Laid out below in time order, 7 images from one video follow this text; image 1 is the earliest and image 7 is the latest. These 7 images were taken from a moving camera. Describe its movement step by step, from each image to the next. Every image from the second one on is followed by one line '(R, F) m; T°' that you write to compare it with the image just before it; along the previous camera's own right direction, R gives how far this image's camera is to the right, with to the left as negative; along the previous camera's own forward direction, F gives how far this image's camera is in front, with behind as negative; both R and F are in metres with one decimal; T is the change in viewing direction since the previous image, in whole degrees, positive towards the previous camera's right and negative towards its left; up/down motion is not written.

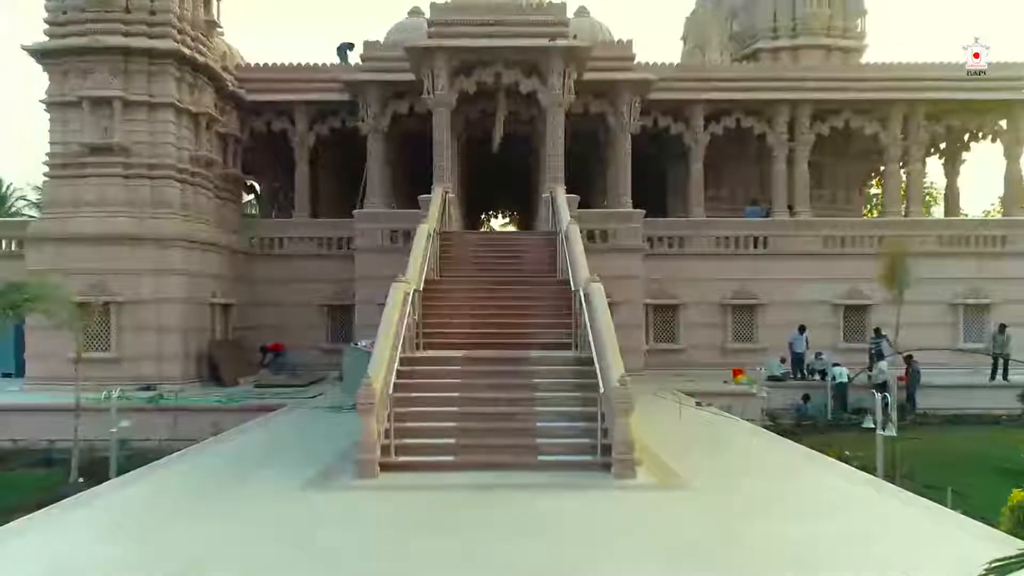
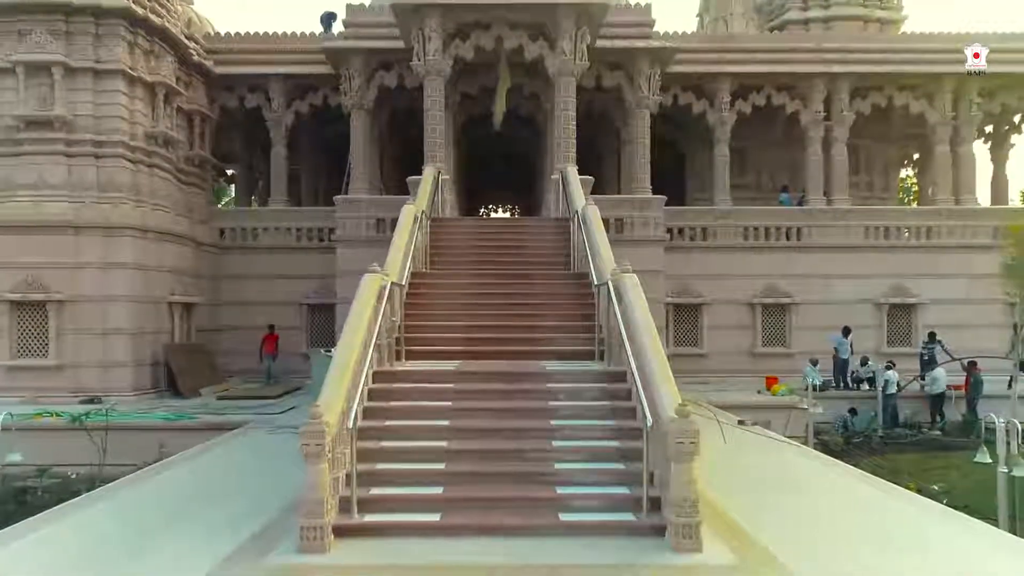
(0.0, +2.3) m; 0°
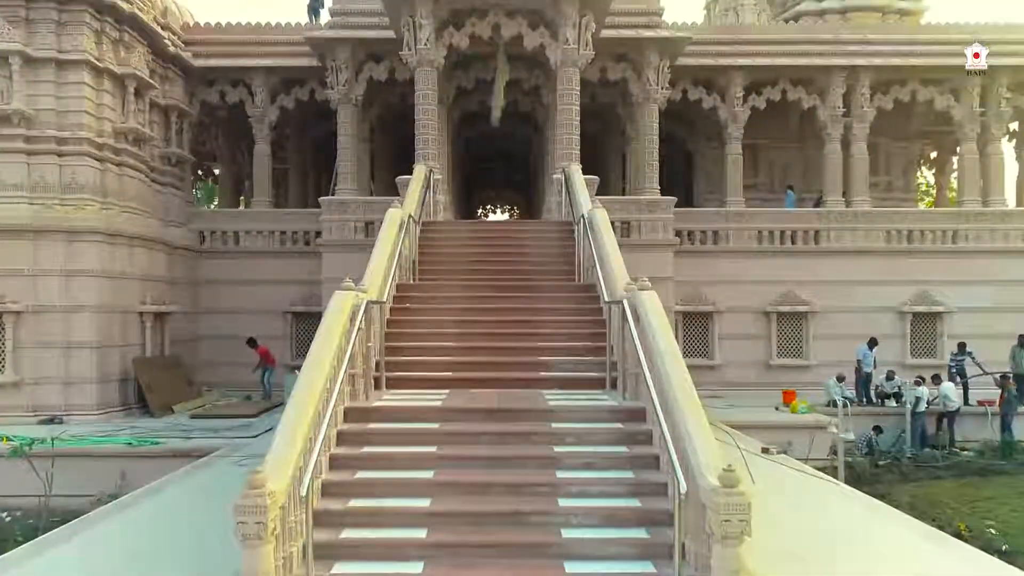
(0.0, +1.2) m; 0°
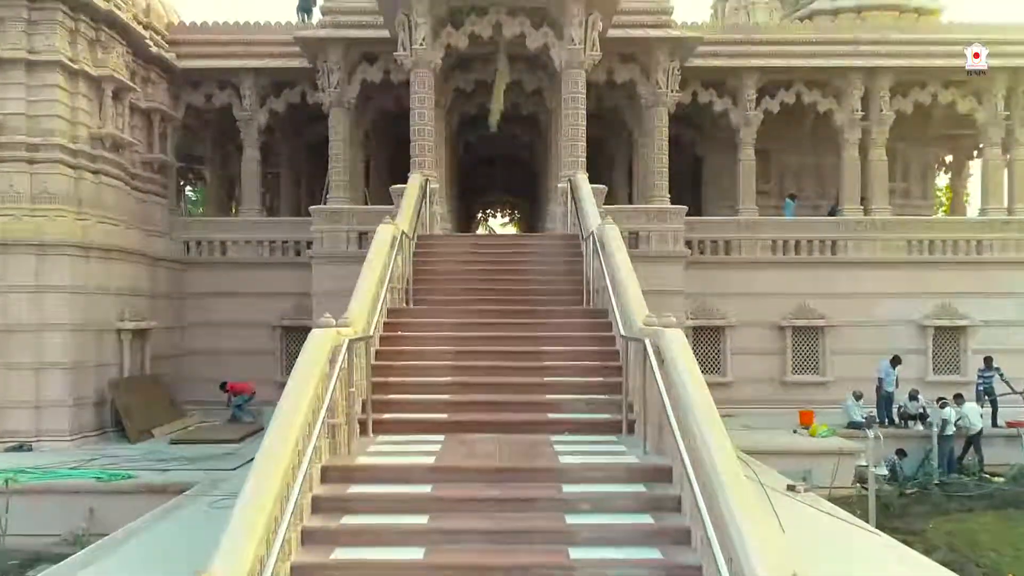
(0.0, +0.9) m; 0°
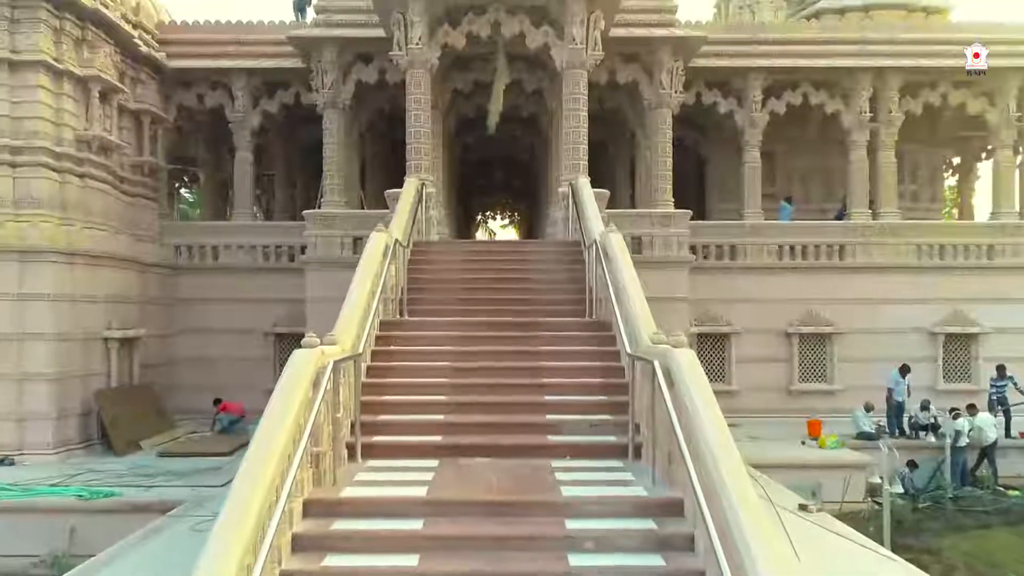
(0.0, +0.4) m; 0°
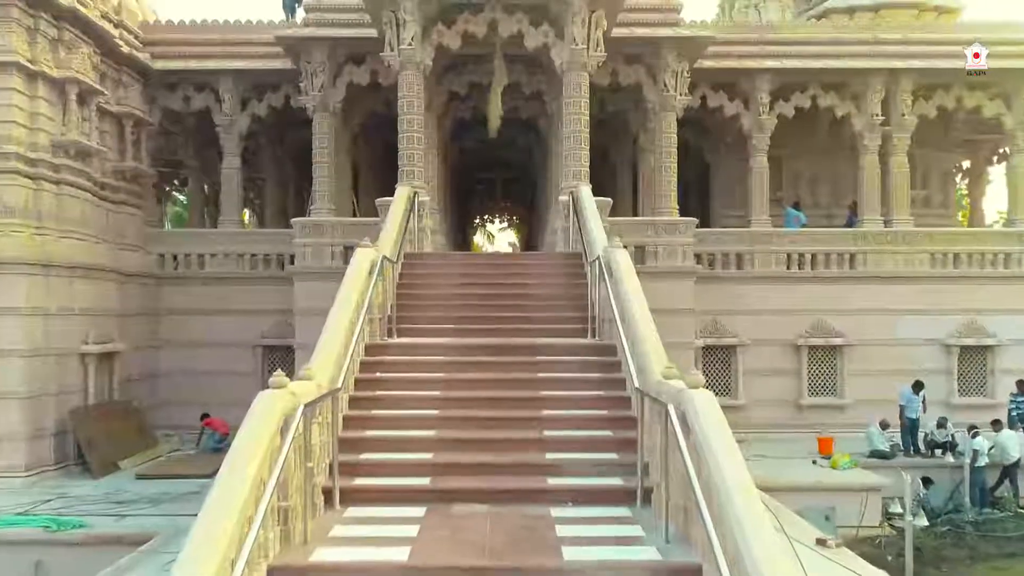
(0.0, +0.6) m; 0°
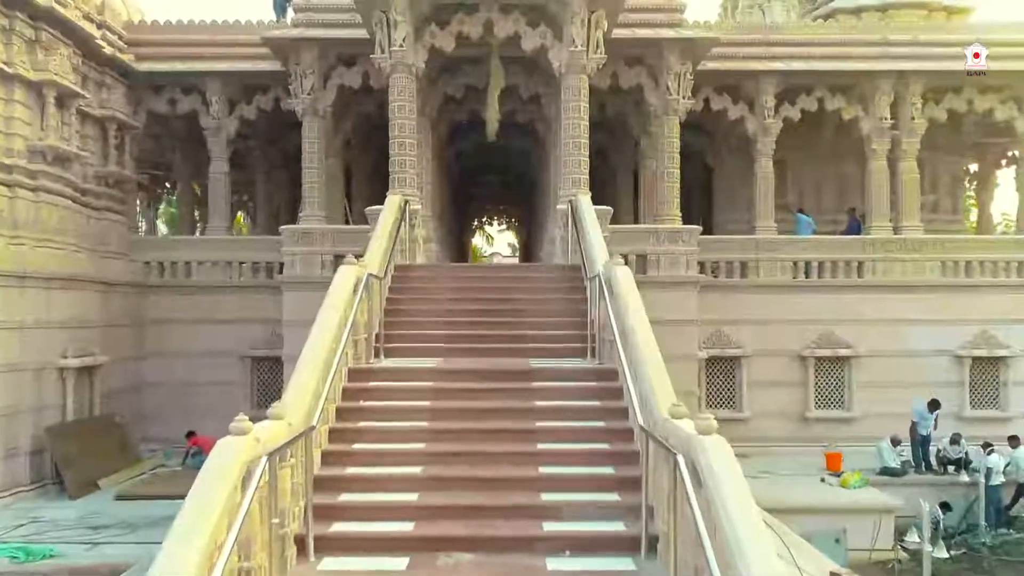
(0.0, +0.5) m; 0°
